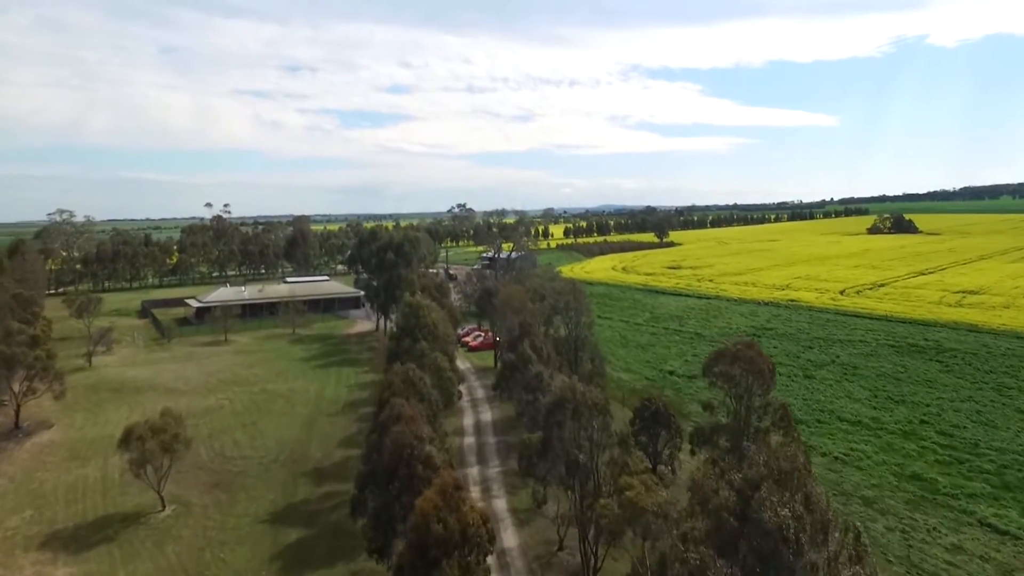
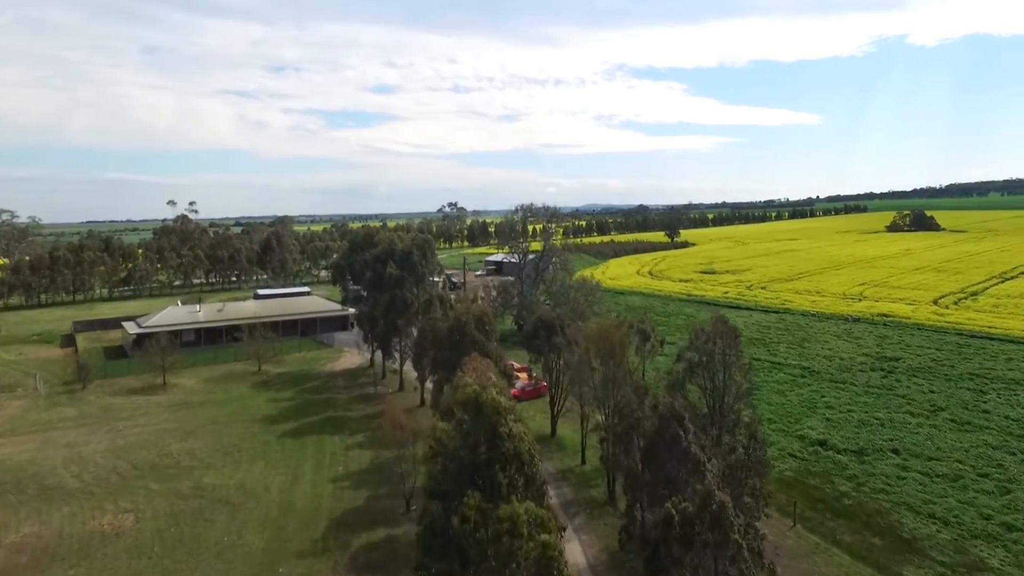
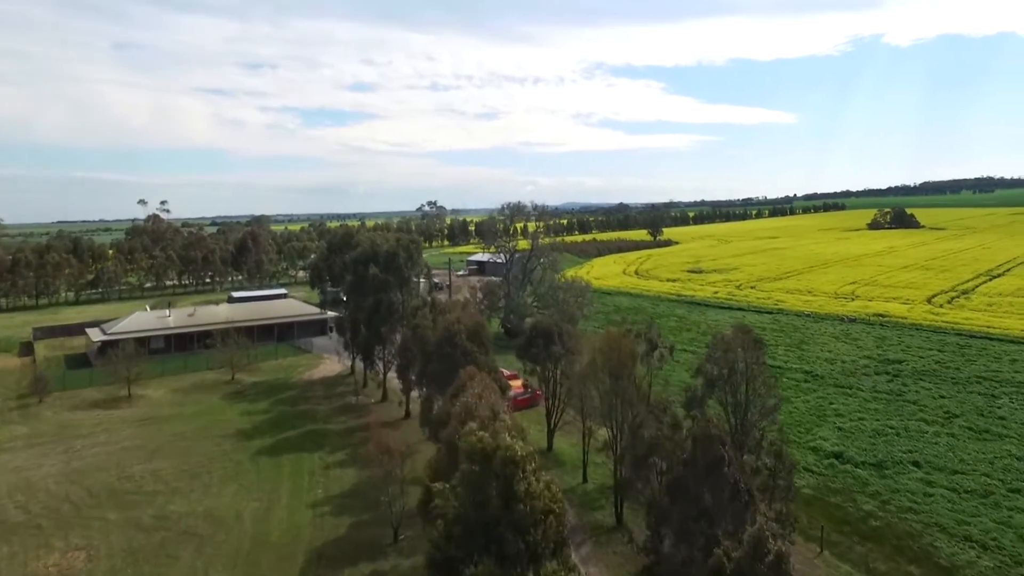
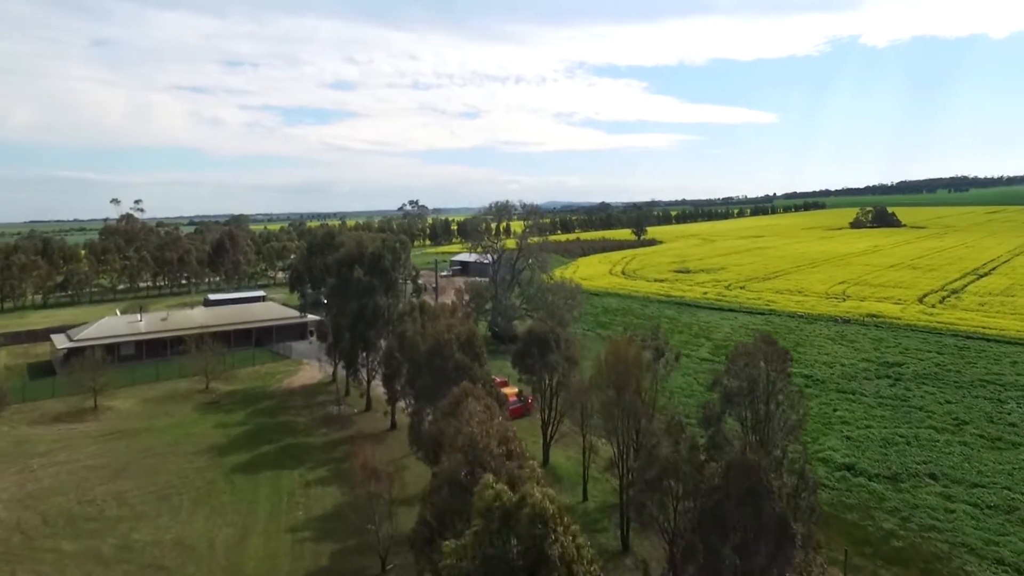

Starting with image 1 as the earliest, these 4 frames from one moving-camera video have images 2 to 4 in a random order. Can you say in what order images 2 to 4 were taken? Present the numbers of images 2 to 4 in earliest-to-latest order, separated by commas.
2, 3, 4
